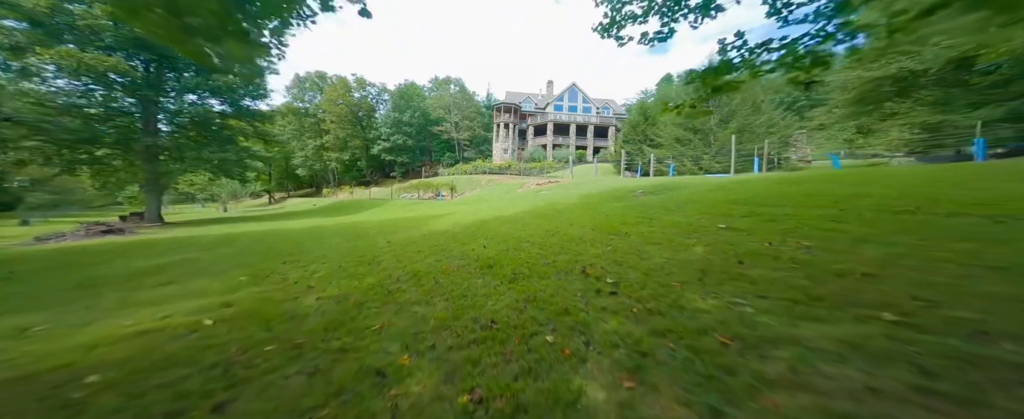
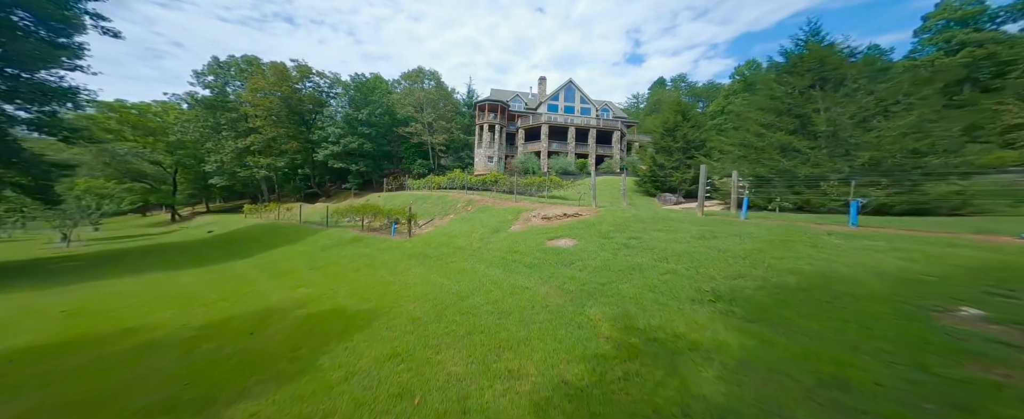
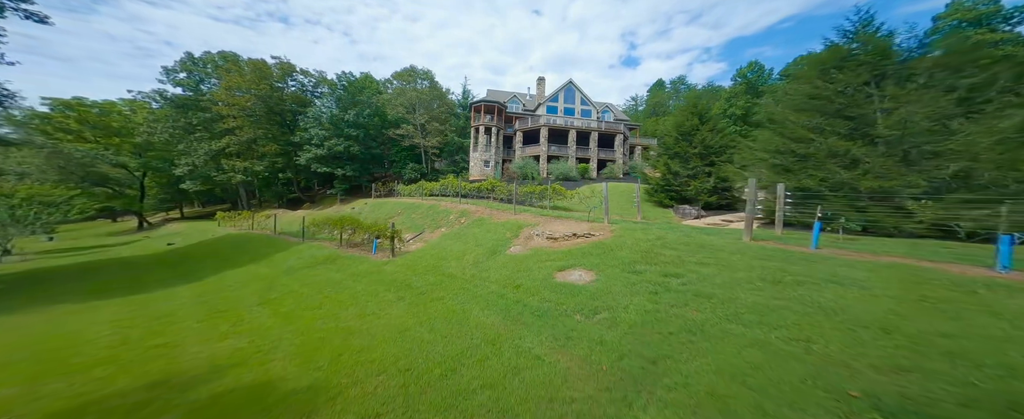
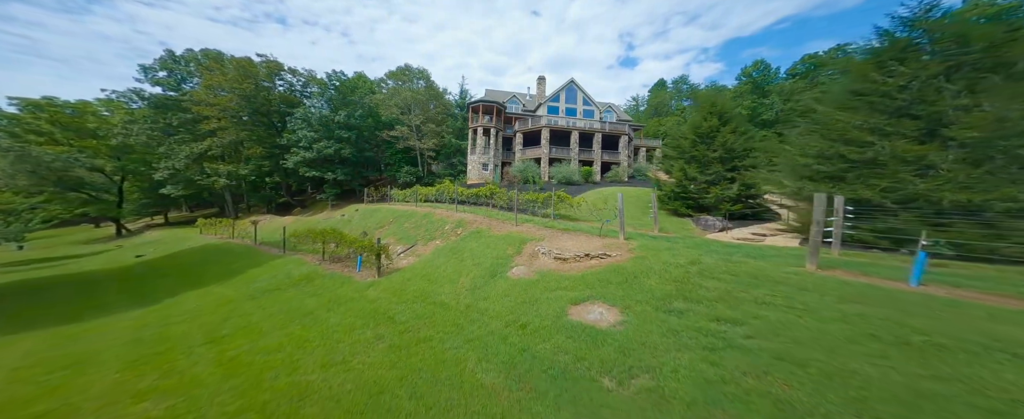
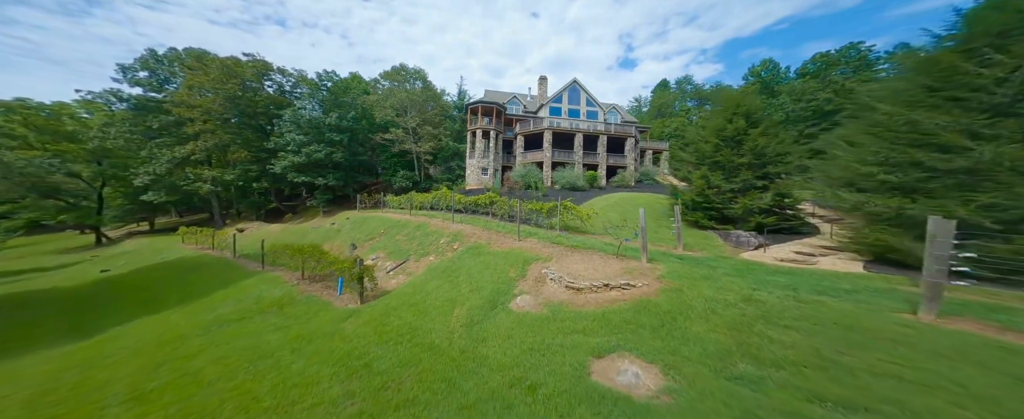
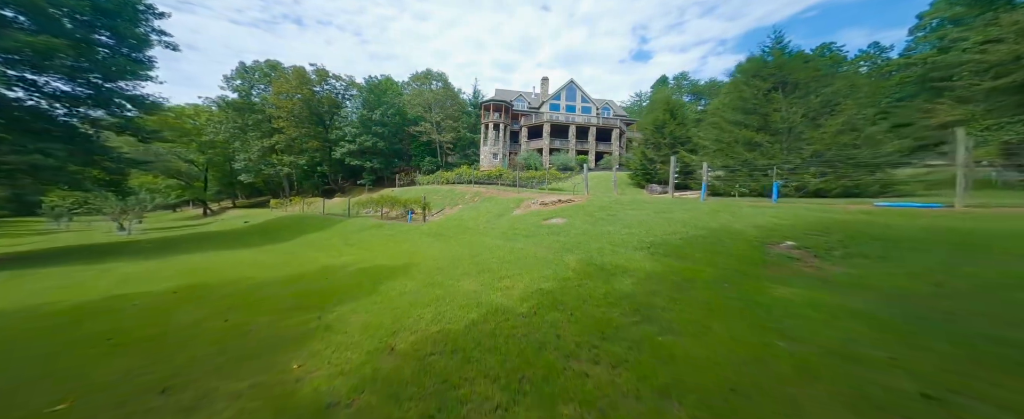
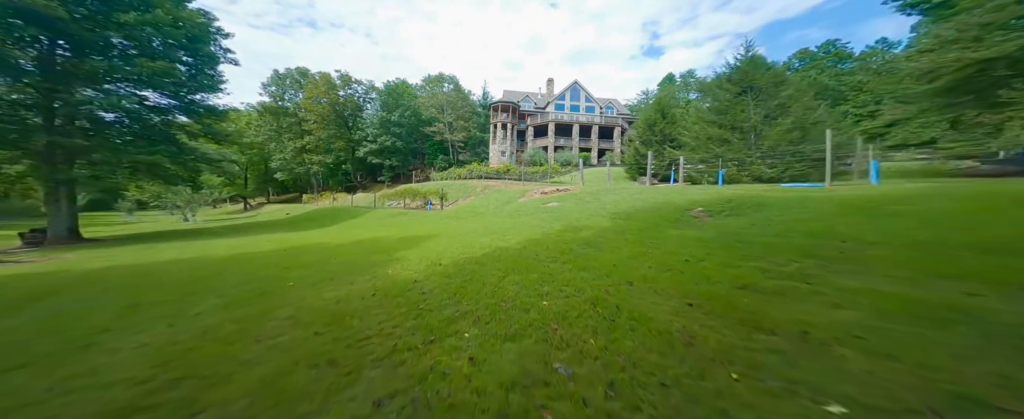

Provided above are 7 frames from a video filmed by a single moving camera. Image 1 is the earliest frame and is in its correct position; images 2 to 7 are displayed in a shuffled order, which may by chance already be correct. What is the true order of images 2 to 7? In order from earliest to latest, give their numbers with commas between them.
7, 6, 2, 3, 4, 5
